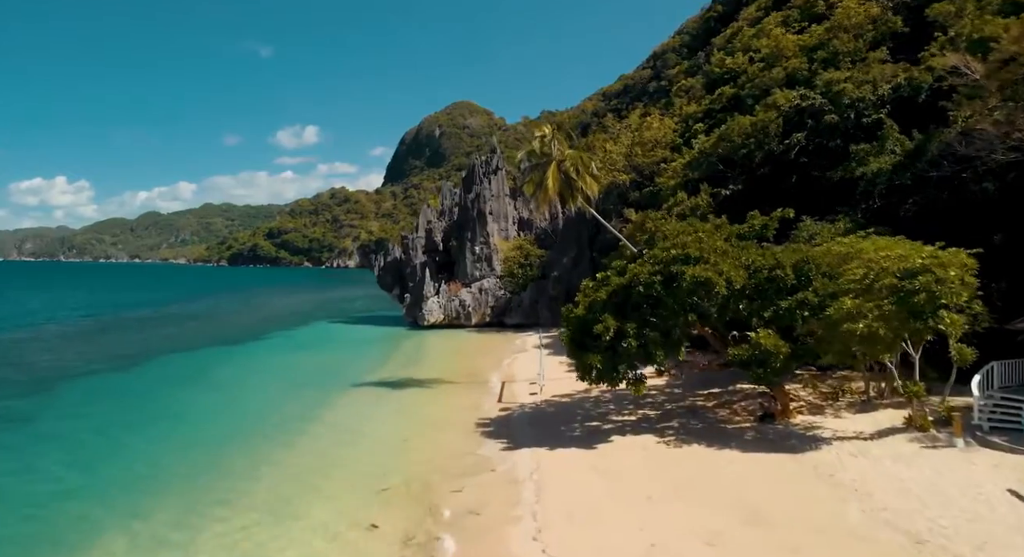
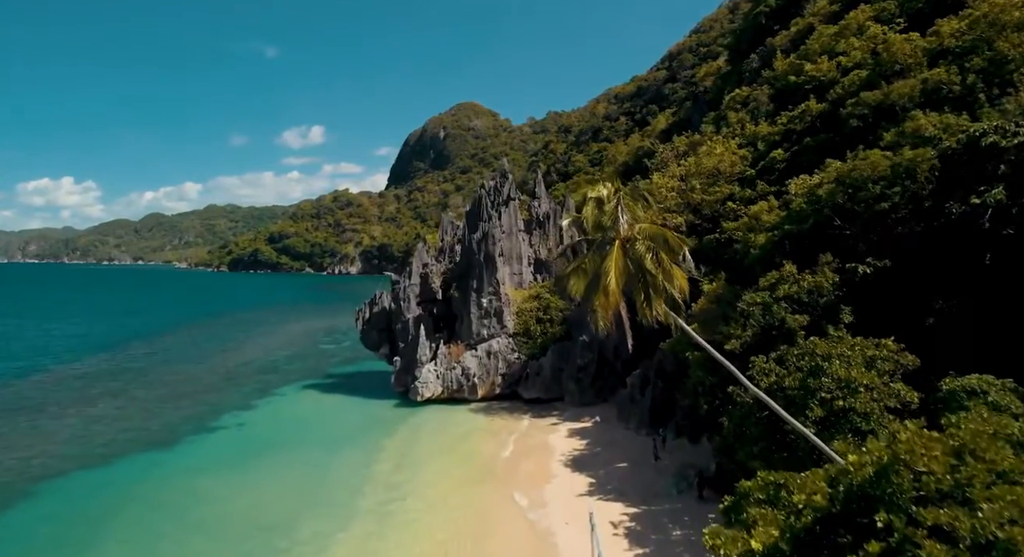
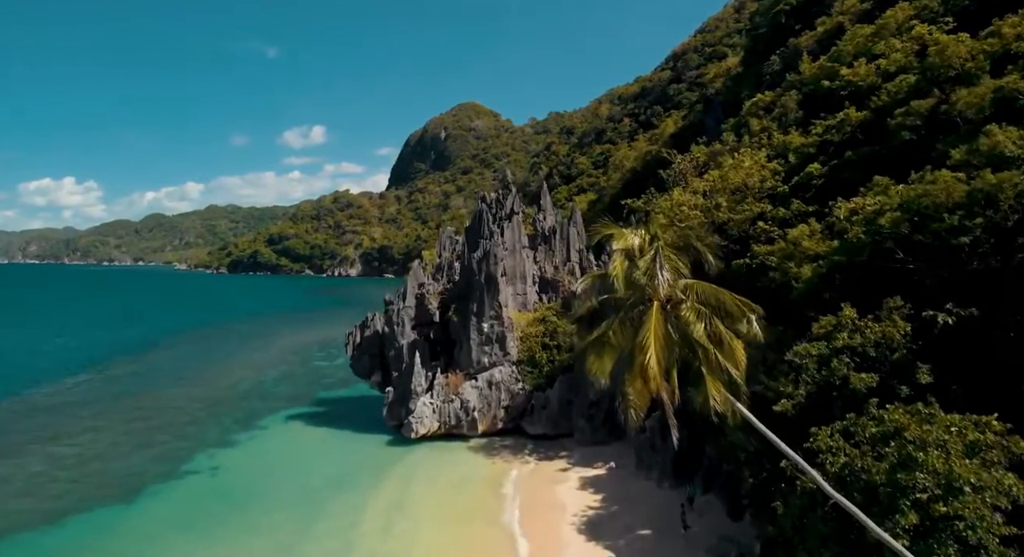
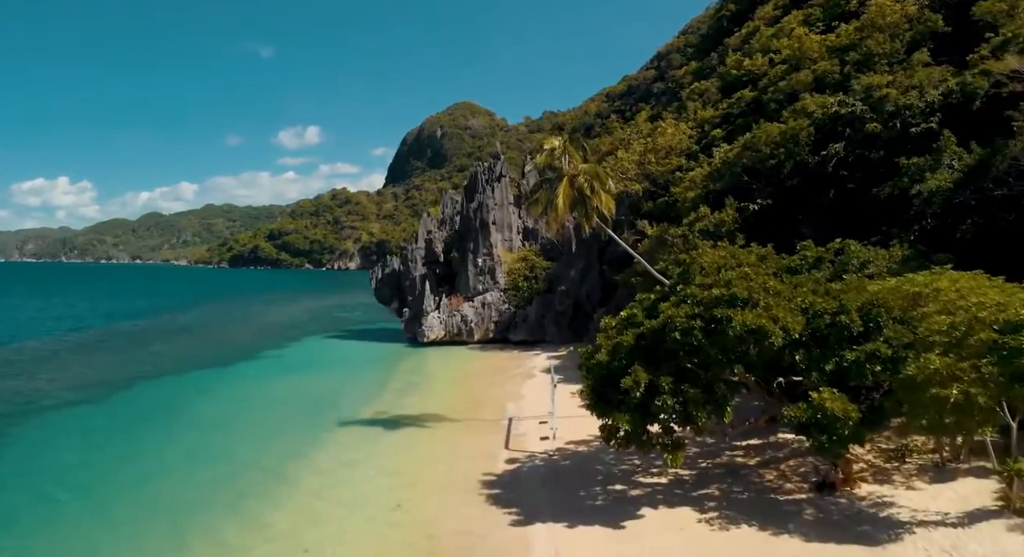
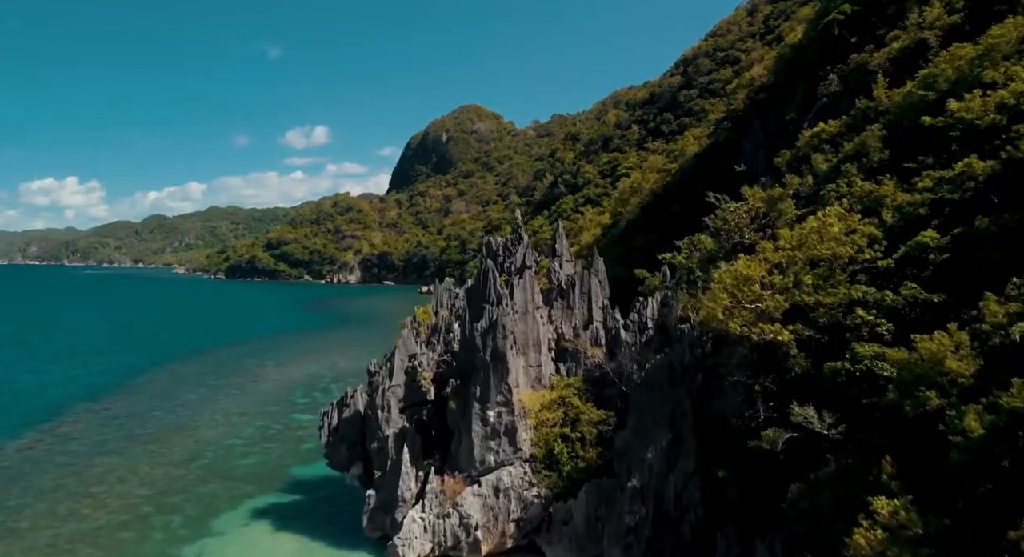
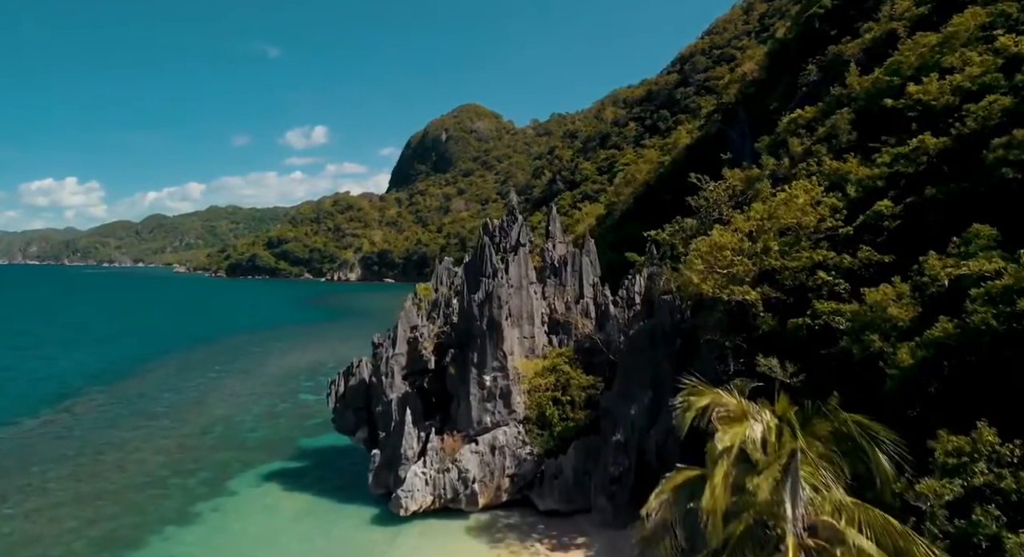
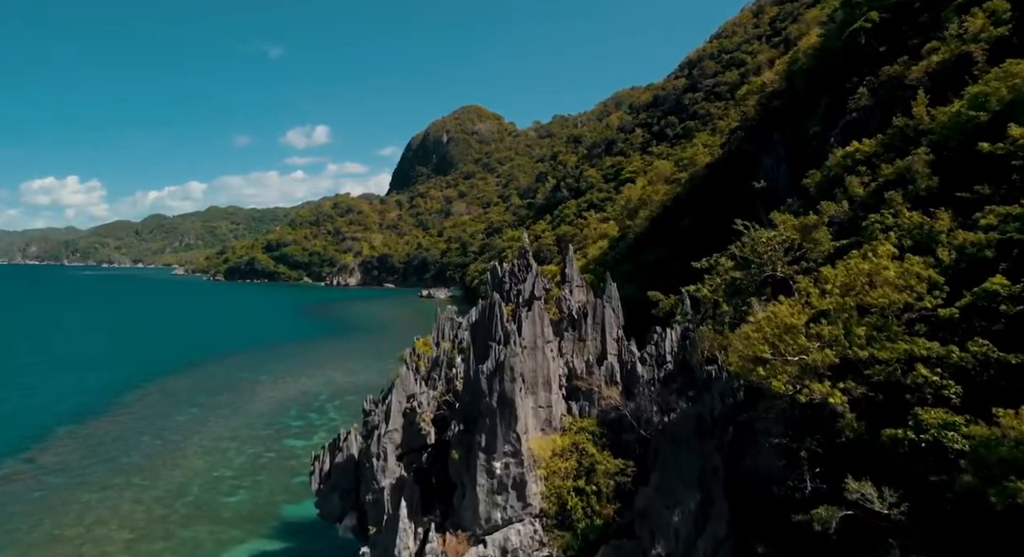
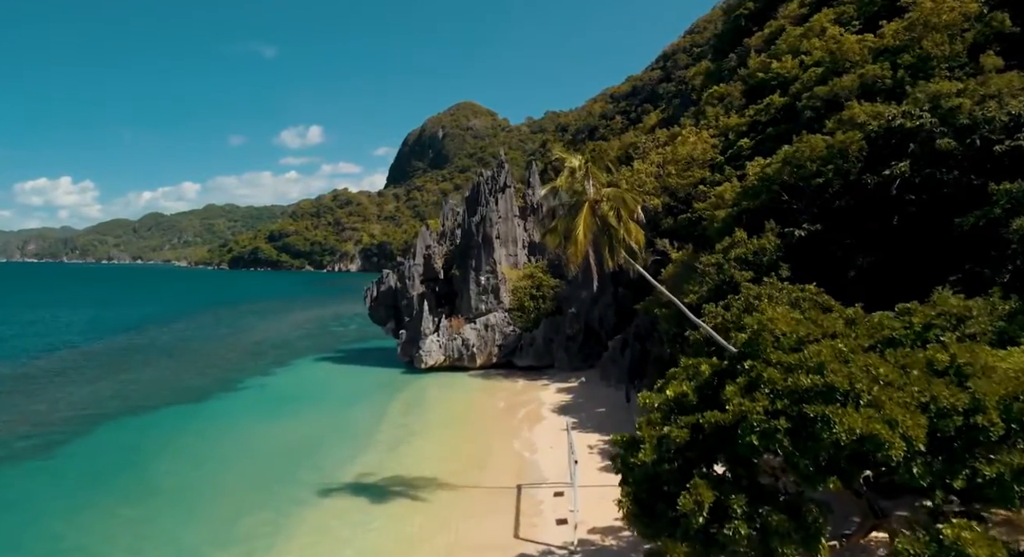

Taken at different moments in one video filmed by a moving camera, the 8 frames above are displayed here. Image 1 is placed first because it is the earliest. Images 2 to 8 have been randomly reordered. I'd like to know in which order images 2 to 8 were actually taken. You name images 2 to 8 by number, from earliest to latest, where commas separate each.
4, 8, 2, 3, 6, 5, 7
